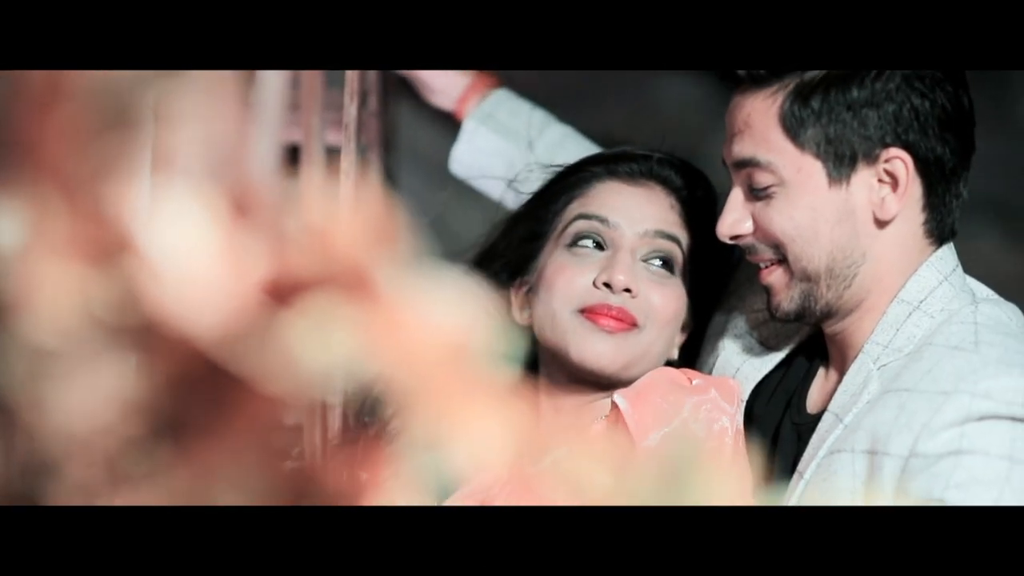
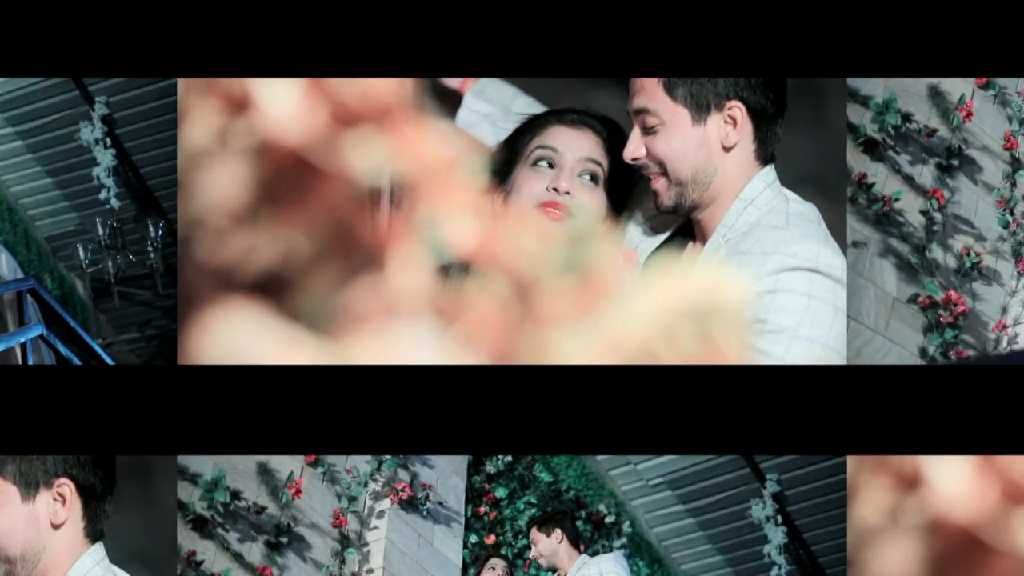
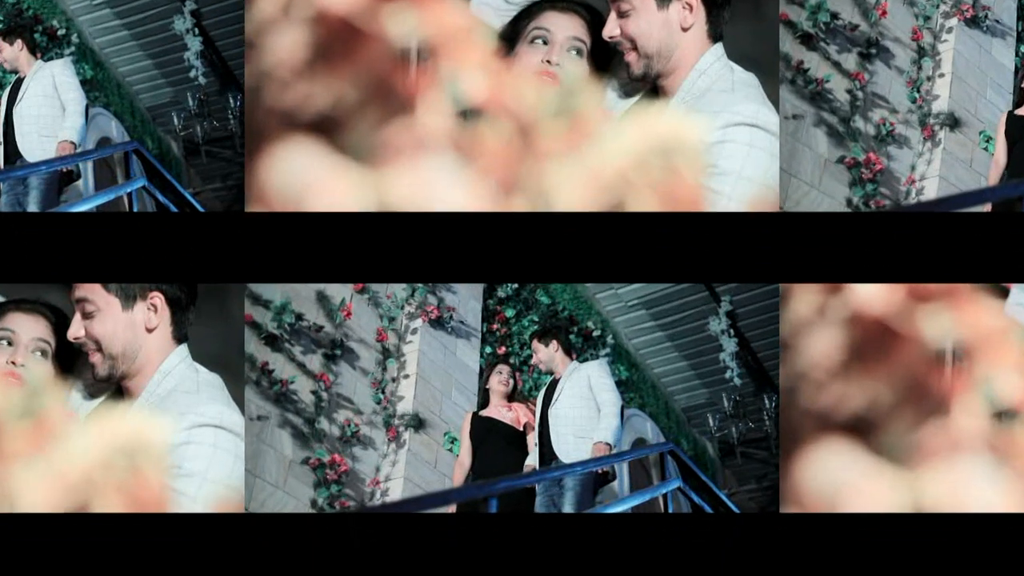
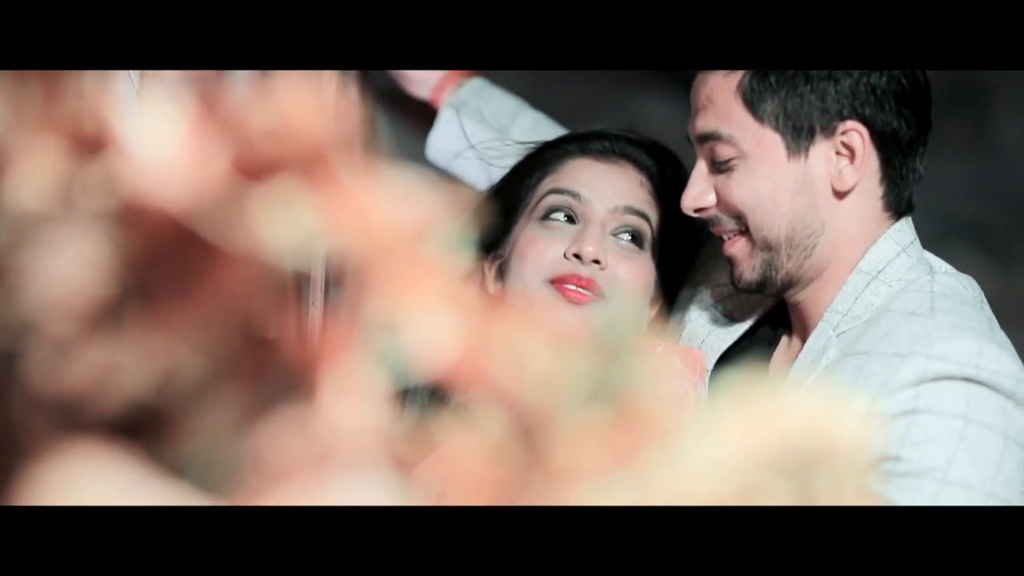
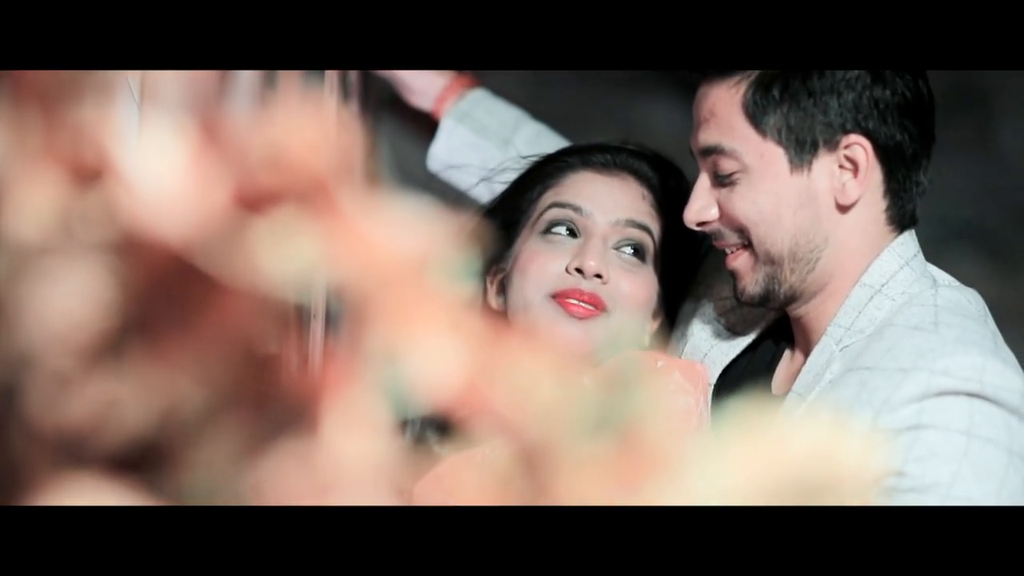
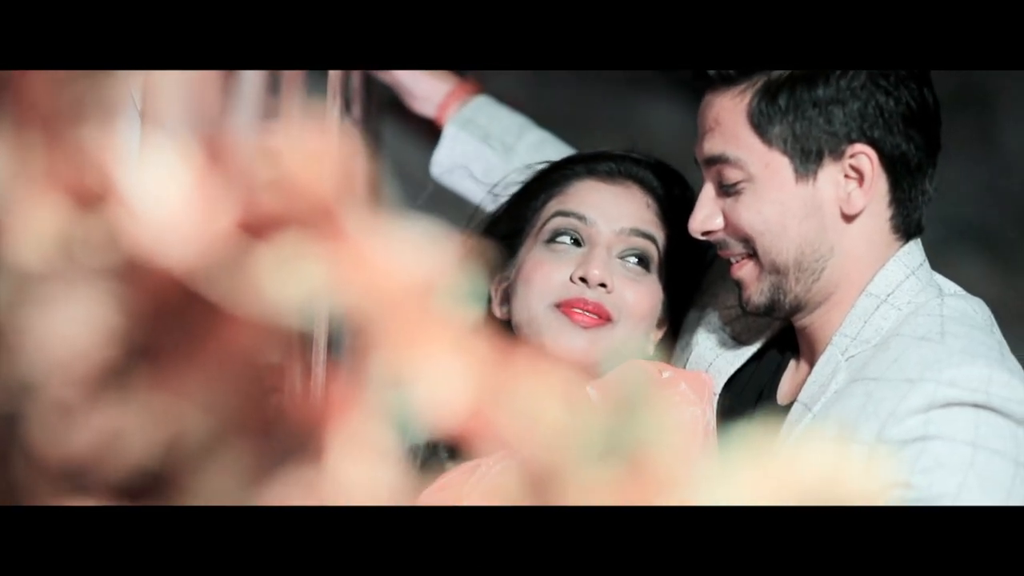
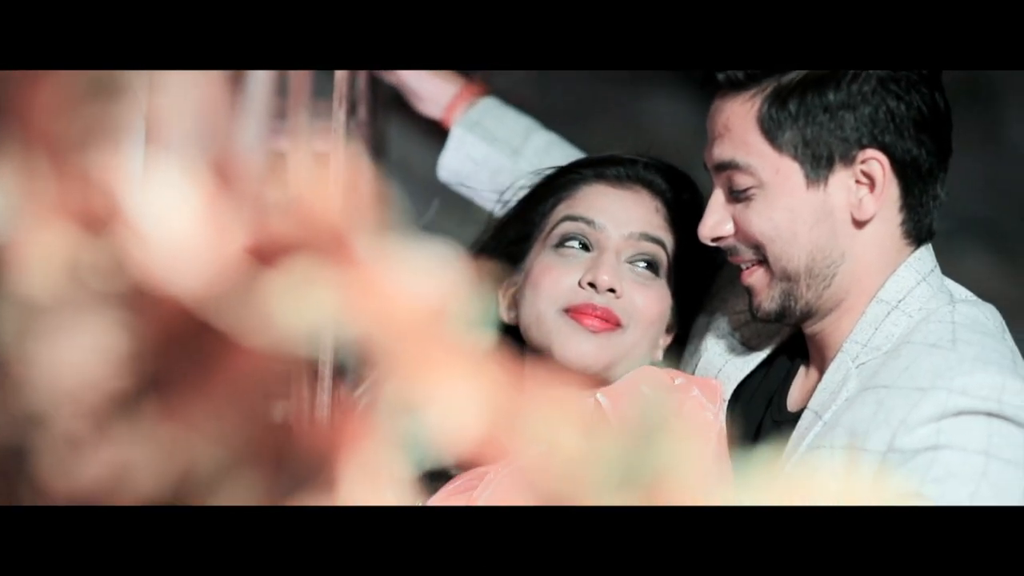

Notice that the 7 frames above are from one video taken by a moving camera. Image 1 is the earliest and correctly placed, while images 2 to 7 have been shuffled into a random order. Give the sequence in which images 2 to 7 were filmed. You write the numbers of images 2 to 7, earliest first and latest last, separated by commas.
7, 6, 5, 4, 2, 3
